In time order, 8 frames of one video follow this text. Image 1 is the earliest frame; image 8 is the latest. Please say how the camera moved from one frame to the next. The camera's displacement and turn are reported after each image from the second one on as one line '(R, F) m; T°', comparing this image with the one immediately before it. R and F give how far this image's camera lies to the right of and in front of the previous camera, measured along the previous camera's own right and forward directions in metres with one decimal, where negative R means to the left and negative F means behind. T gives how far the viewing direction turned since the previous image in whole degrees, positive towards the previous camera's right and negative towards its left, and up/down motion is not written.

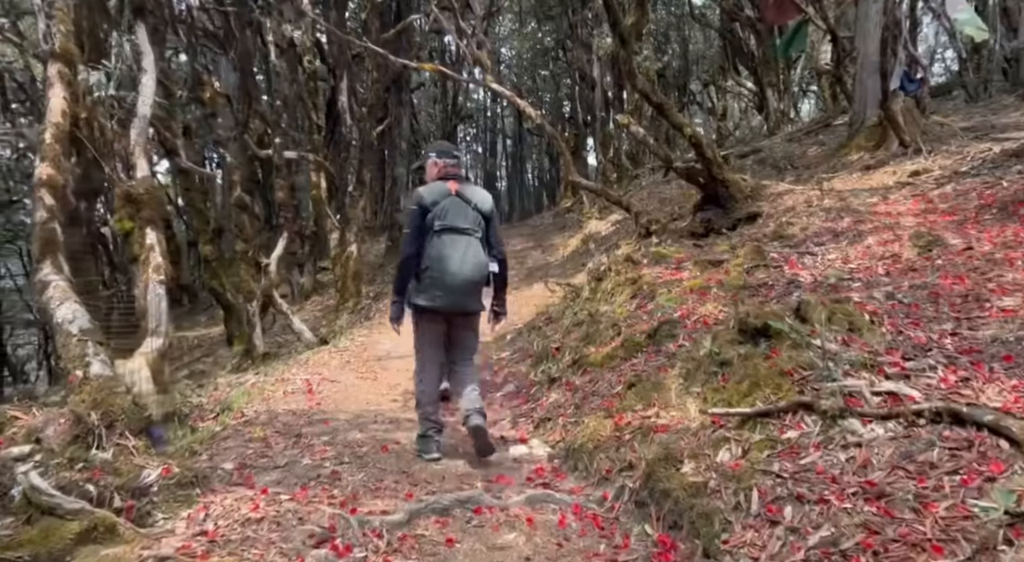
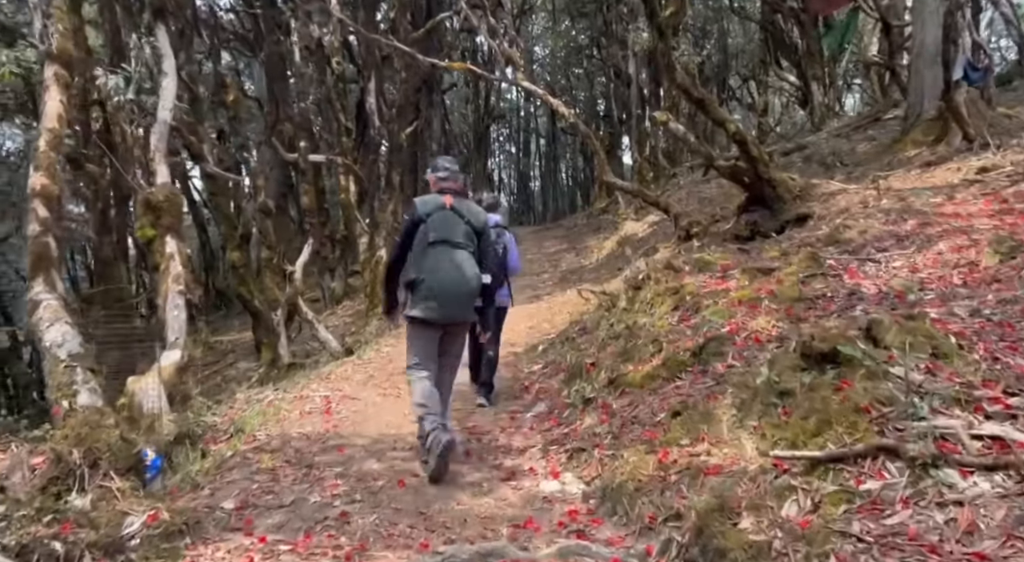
(0.0, +0.5) m; -3°
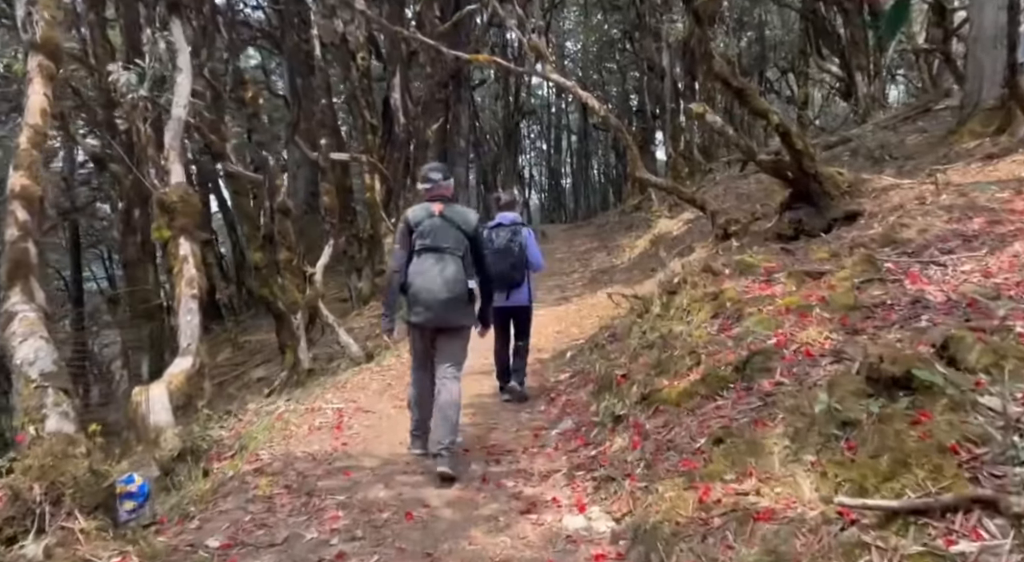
(+0.1, +0.5) m; -2°
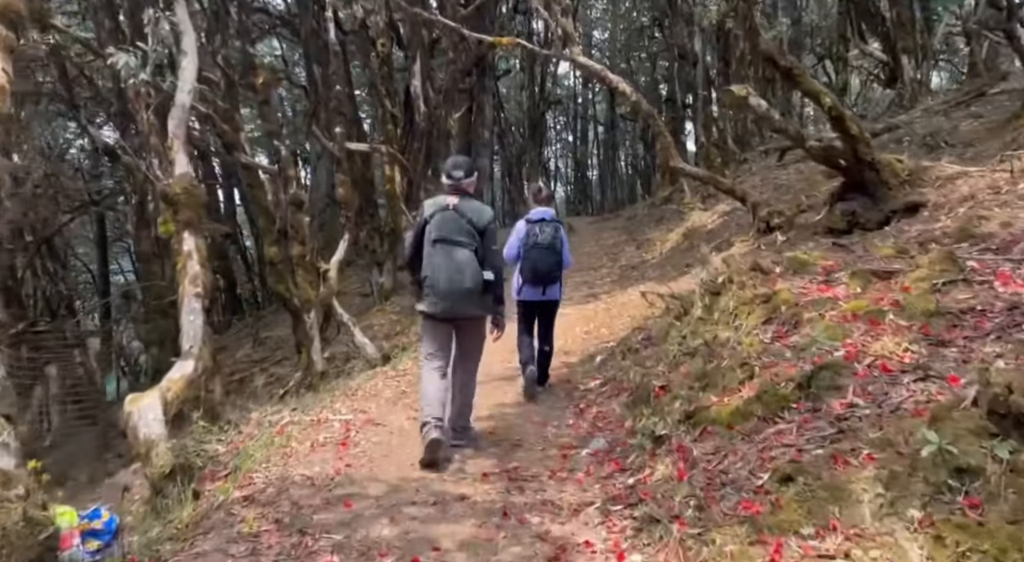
(0.0, +0.6) m; -2°
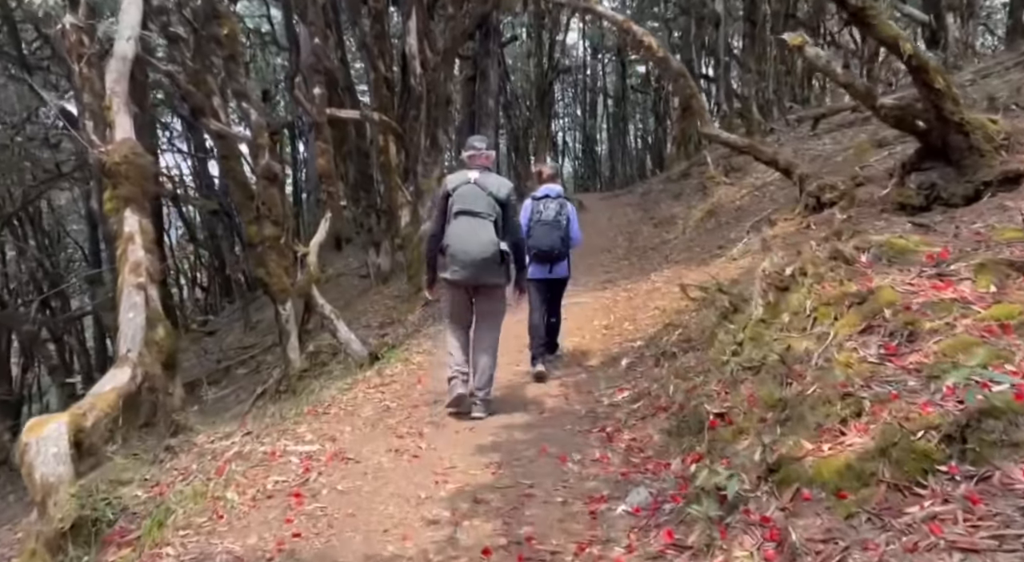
(0.0, +1.3) m; 0°
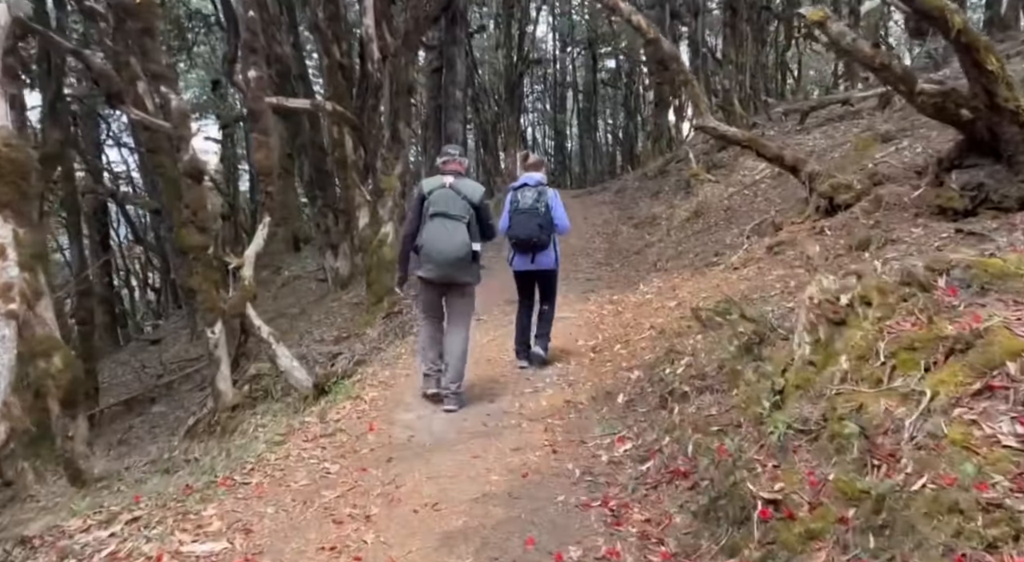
(0.0, +1.1) m; +2°
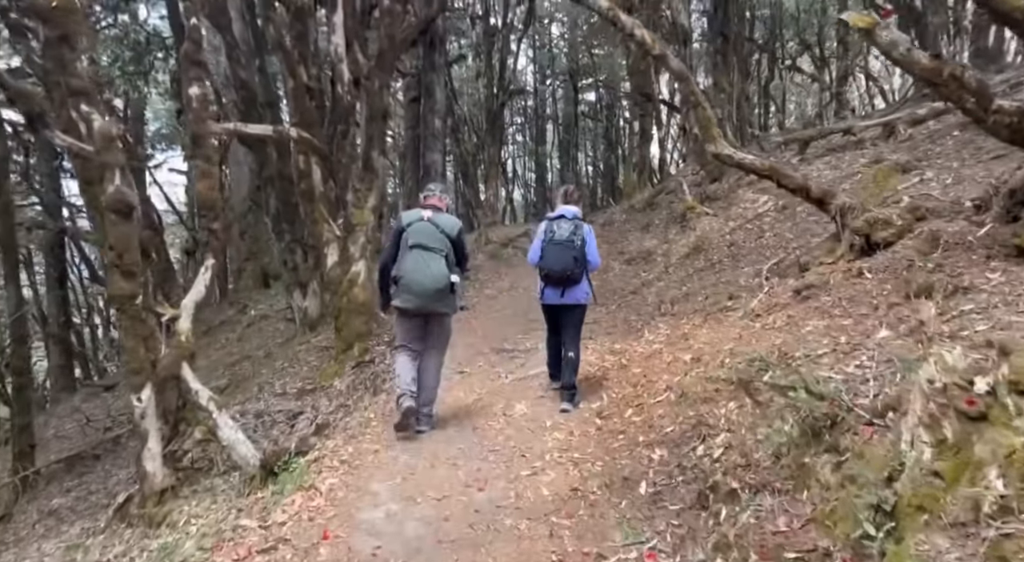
(-0.1, +1.1) m; +2°
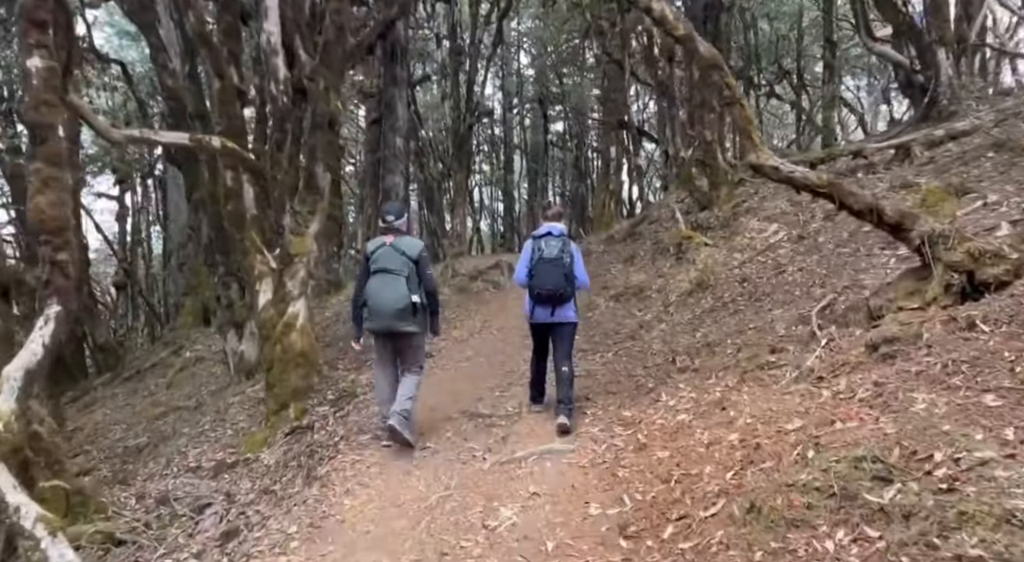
(-0.1, +1.8) m; +3°
